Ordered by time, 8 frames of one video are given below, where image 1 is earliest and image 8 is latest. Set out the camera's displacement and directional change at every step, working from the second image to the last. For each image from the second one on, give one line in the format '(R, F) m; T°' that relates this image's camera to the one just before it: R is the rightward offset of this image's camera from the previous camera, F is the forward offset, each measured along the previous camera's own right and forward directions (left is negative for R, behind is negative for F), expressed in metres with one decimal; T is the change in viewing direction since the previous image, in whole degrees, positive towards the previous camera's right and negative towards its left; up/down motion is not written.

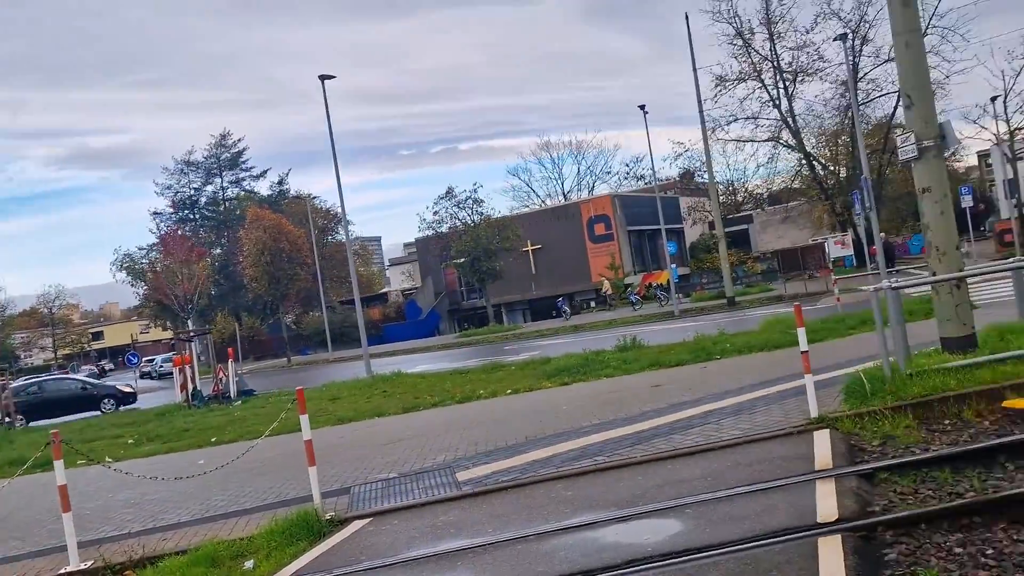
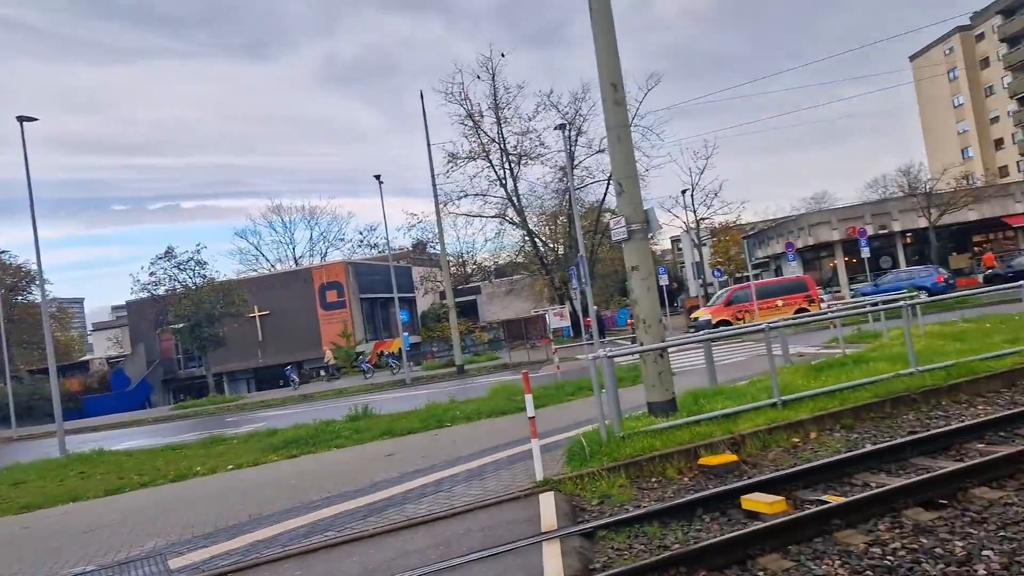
(0.0, 0.0) m; +18°
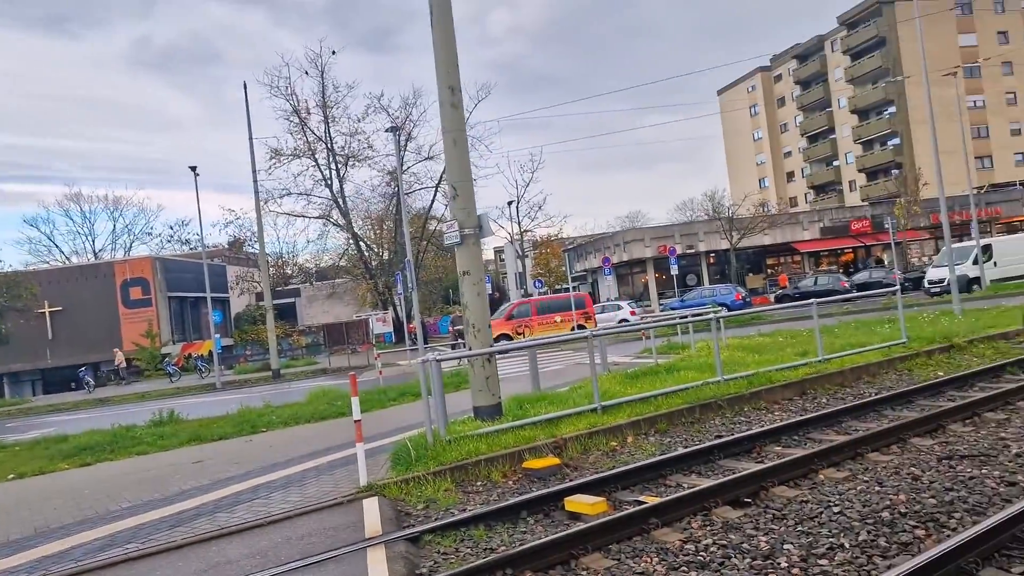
(-0.1, +0.1) m; +12°
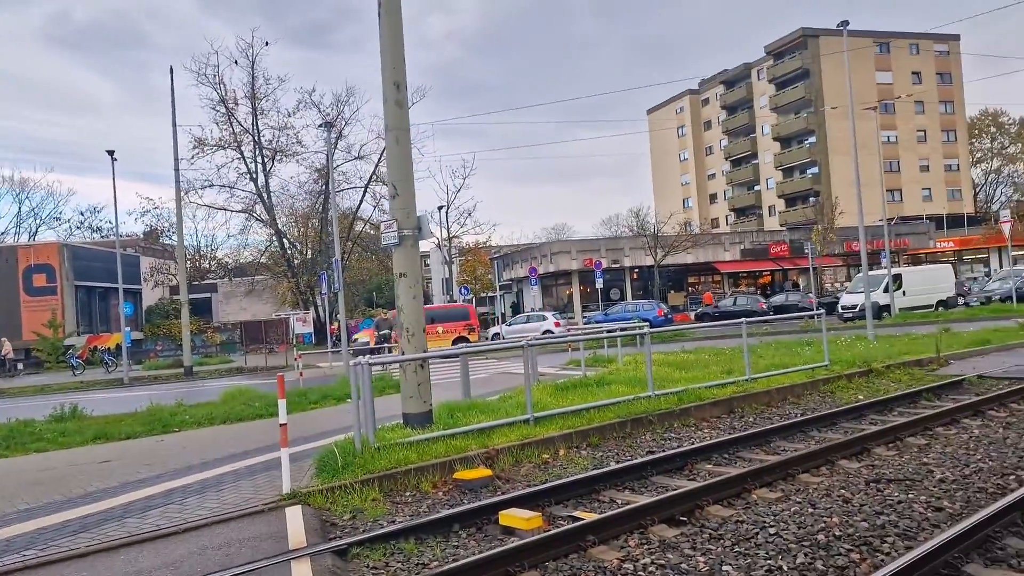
(-0.1, +0.2) m; +5°
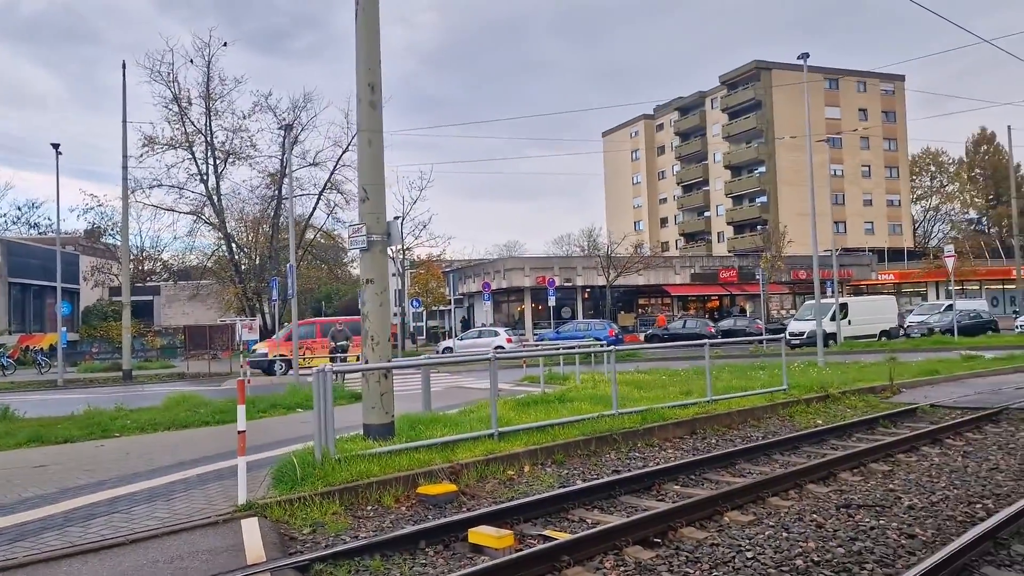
(-0.2, +0.2) m; +4°
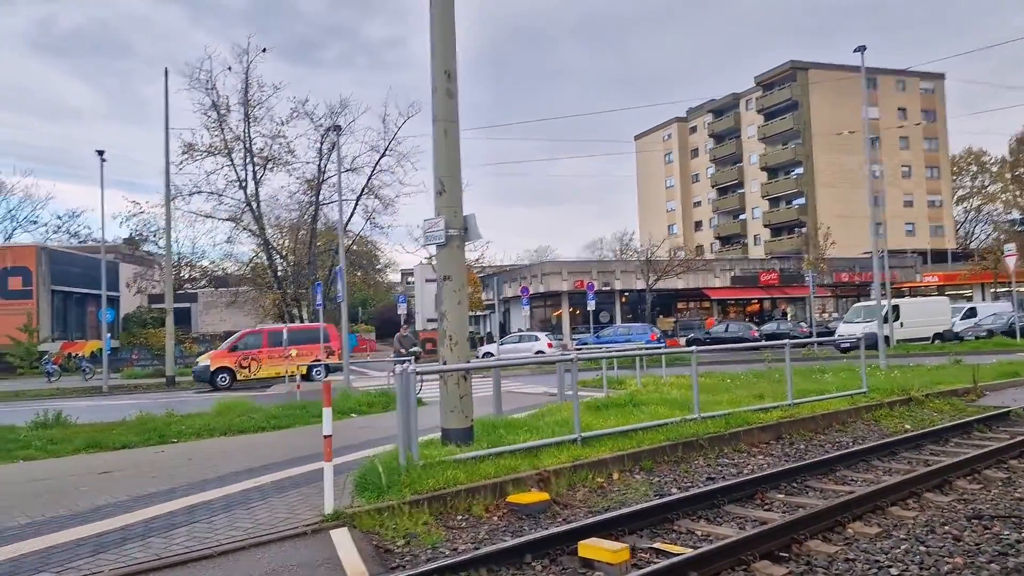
(-0.5, +0.4) m; -2°
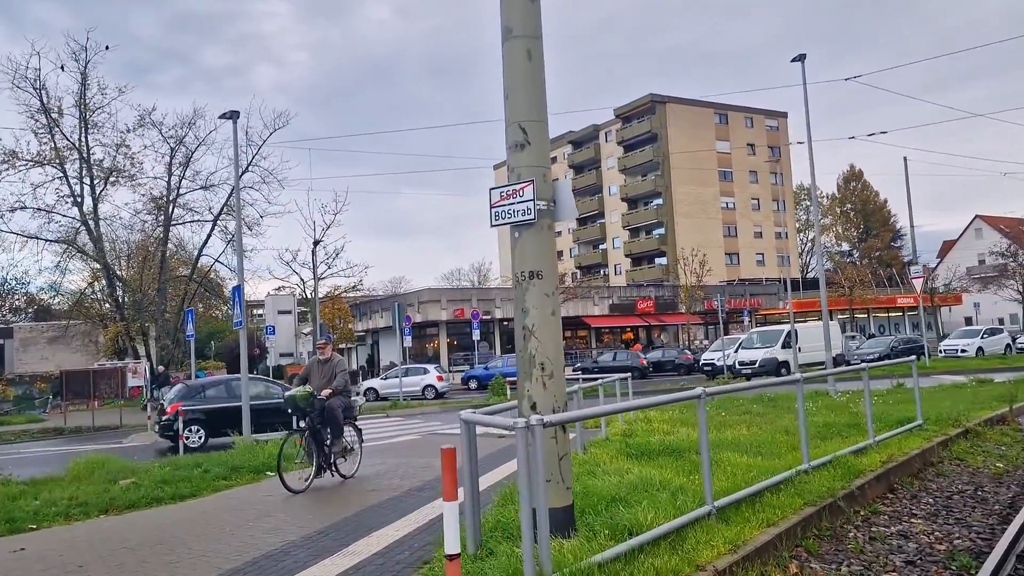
(-1.7, +2.8) m; +11°
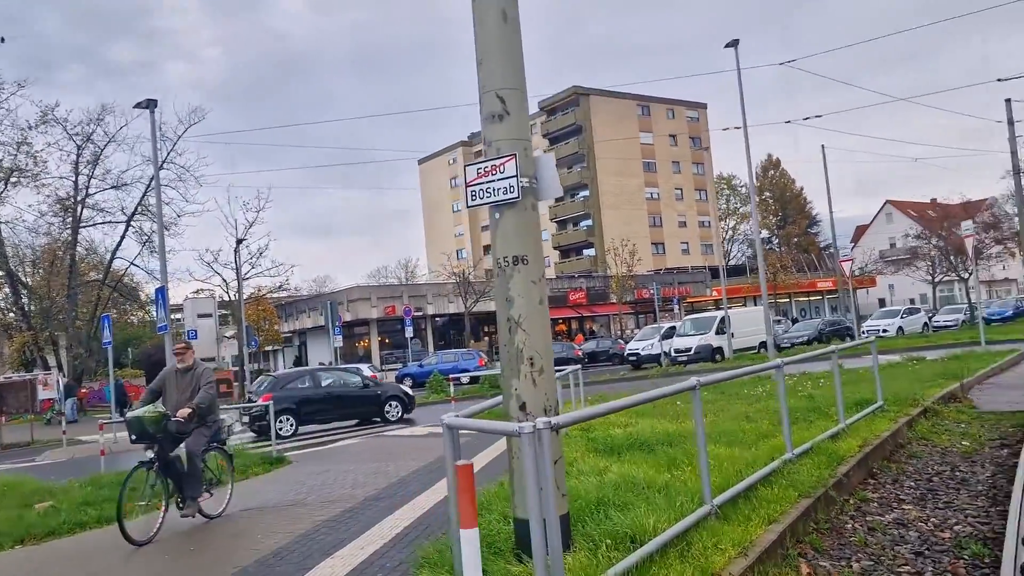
(-0.3, +0.5) m; +5°
